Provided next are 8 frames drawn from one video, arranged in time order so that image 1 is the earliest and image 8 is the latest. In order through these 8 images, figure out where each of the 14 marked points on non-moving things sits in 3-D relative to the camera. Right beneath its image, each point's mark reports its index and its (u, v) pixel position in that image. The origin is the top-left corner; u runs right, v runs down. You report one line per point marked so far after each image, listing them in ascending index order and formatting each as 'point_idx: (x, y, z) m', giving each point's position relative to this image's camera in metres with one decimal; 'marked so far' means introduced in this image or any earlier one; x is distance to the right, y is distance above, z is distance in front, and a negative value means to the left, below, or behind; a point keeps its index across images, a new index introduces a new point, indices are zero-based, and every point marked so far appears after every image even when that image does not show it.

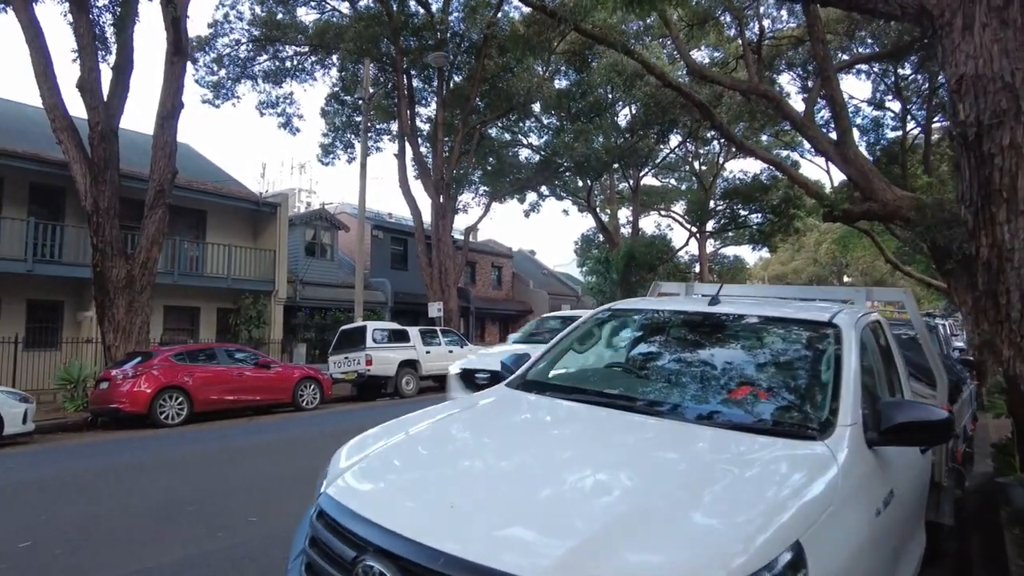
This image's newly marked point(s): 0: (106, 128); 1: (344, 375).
0: (-8.2, +3.3, +13.2) m
1: (-4.0, -2.1, +15.9) m
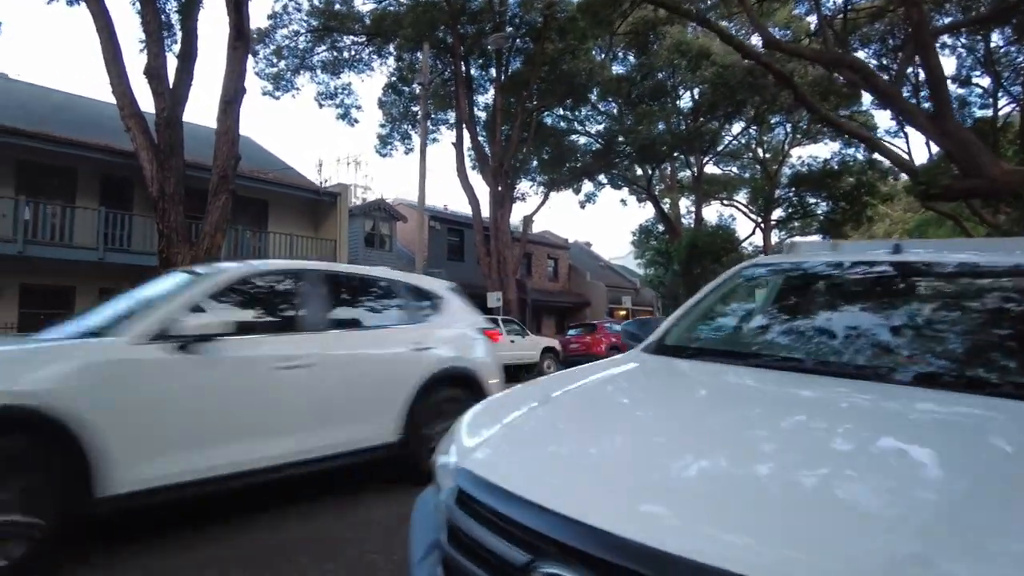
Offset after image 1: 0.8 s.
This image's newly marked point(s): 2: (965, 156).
0: (-6.9, +3.5, +13.2) m
1: (-2.5, -1.8, +15.7) m
2: (+8.9, +2.5, +12.8) m
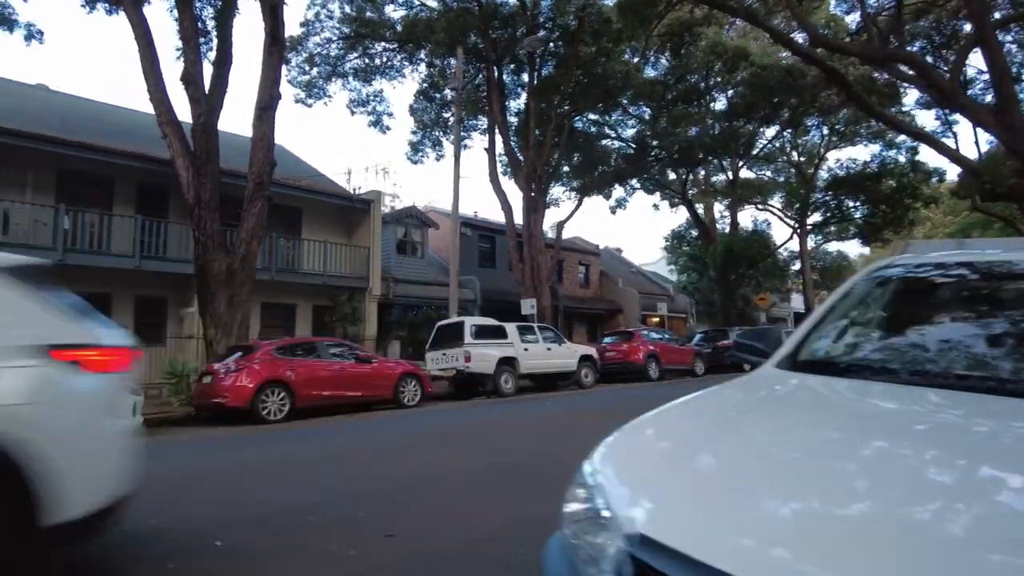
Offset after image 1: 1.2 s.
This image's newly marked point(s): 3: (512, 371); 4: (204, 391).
0: (-6.1, +3.4, +13.1) m
1: (-1.6, -2.0, +15.4) m
2: (+9.7, +2.5, +12.1) m
3: (0.0, -2.0, +15.8) m
4: (-5.5, -1.8, +11.6) m
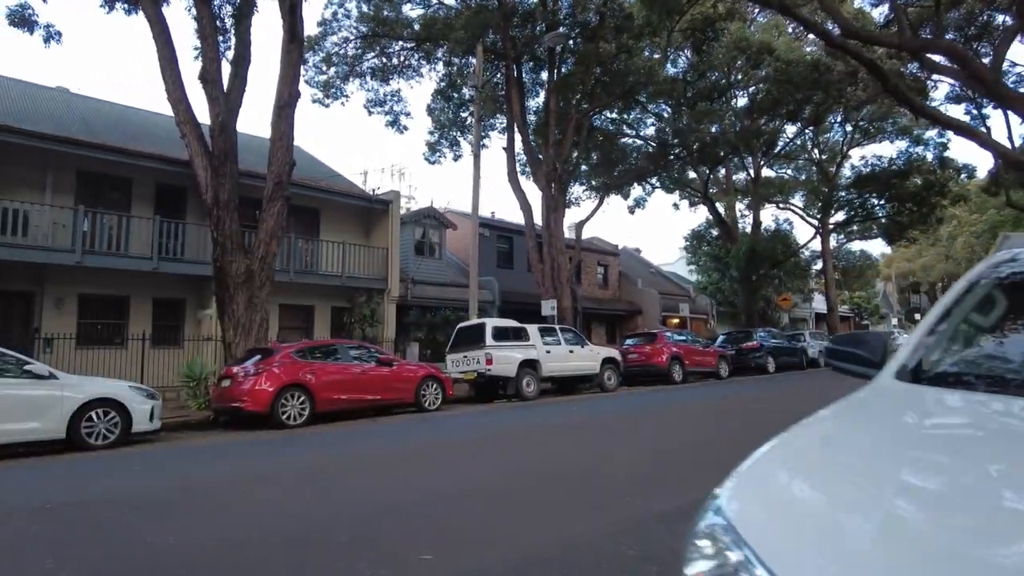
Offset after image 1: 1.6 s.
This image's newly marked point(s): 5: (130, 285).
0: (-5.7, +3.3, +13.0) m
1: (-1.1, -2.0, +15.1) m
2: (+10.1, +2.5, +11.6) m
3: (+0.5, -2.0, +15.5) m
4: (-5.0, -1.9, +11.4) m
5: (-9.9, +0.1, +16.9) m
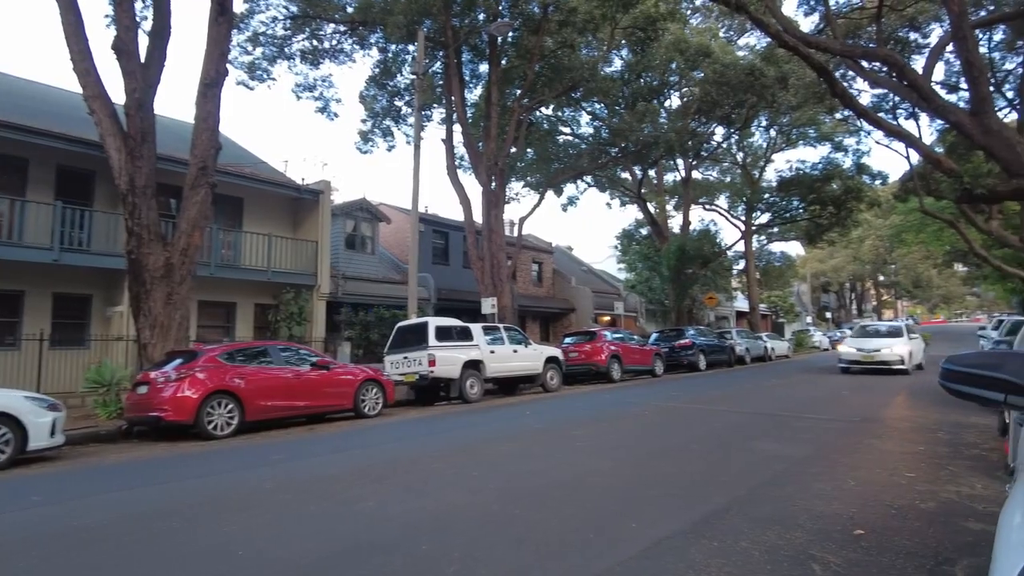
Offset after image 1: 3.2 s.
0: (-6.6, +3.4, +11.7) m
1: (-2.4, -1.9, +14.3) m
2: (+9.2, +2.4, +12.2) m
3: (-0.8, -2.0, +14.9) m
4: (-5.8, -1.8, +10.2) m
5: (-11.3, +0.2, +15.1) m
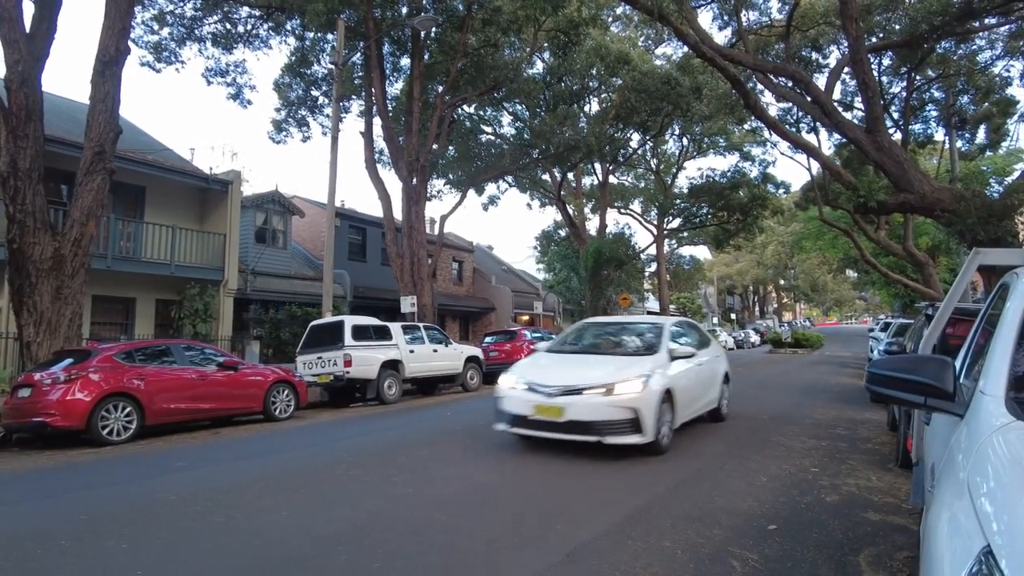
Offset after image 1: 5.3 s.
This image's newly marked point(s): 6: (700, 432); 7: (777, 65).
0: (-7.9, +3.5, +10.7) m
1: (-4.1, -1.9, +13.9) m
2: (+7.7, +2.3, +13.1) m
3: (-2.6, -1.9, +14.6) m
4: (-7.0, -1.7, +9.3) m
5: (-13.0, +0.4, +13.5) m
6: (+2.7, -2.1, +9.5) m
7: (+5.6, +4.7, +13.9) m
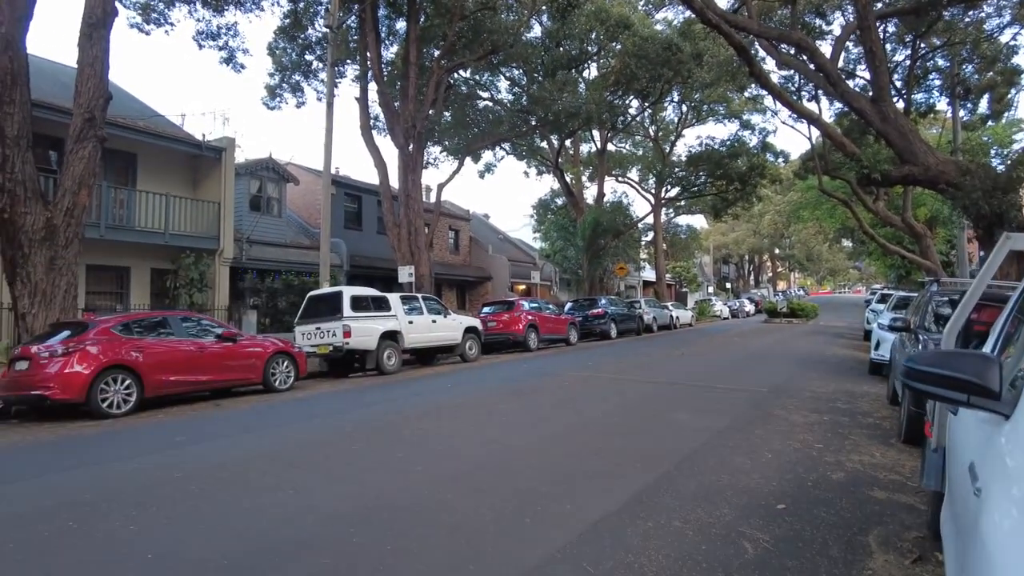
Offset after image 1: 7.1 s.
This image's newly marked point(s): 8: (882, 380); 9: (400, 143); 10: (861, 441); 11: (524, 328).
0: (-7.8, +4.0, +10.3) m
1: (-4.1, -1.3, +13.8) m
2: (+7.7, +2.8, +13.0) m
3: (-2.6, -1.3, +14.6) m
4: (-7.0, -1.3, +9.2) m
5: (-13.0, +1.0, +13.3) m
6: (+2.7, -1.7, +9.5) m
7: (+5.6, +5.3, +13.6) m
8: (+7.4, -1.8, +13.1) m
9: (-3.4, +4.4, +19.8) m
10: (+3.9, -1.7, +7.3) m
11: (+0.4, -1.2, +19.5) m
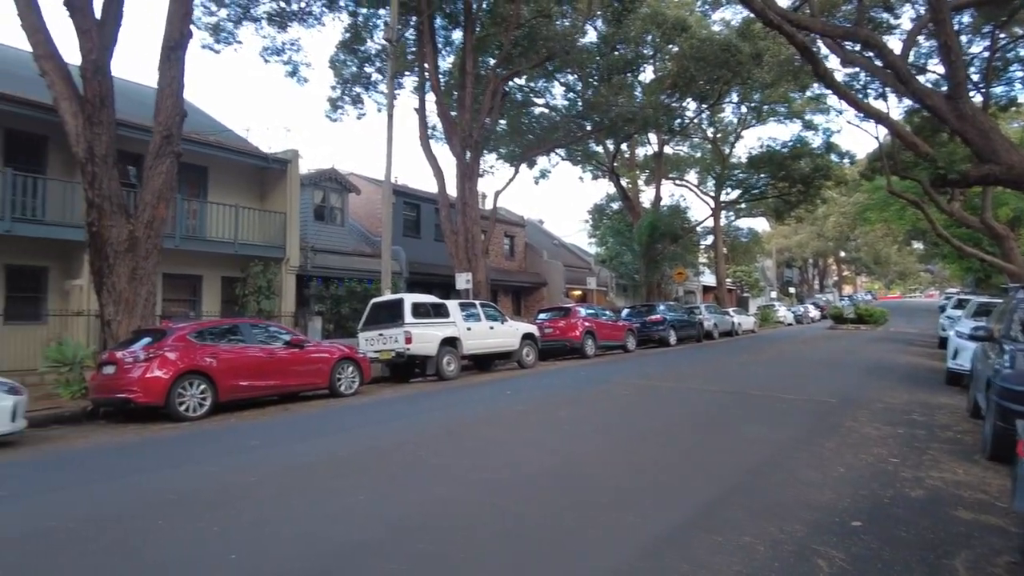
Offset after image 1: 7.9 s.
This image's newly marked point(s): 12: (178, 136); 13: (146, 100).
0: (-6.9, +3.9, +11.0) m
1: (-2.9, -1.4, +14.1) m
2: (+8.9, +2.7, +12.3) m
3: (-1.3, -1.4, +14.8) m
4: (-6.1, -1.4, +9.8) m
5: (-11.8, +0.8, +14.3) m
6: (+3.6, -1.8, +9.3) m
7: (+6.8, +5.2, +13.2) m
8: (+8.5, -1.9, +12.5) m
9: (-1.7, +4.2, +20.1) m
10: (+4.5, -1.8, +7.0) m
11: (+2.1, -1.4, +19.5) m
12: (-5.9, +2.7, +11.6) m
13: (-9.8, +5.1, +17.6) m
